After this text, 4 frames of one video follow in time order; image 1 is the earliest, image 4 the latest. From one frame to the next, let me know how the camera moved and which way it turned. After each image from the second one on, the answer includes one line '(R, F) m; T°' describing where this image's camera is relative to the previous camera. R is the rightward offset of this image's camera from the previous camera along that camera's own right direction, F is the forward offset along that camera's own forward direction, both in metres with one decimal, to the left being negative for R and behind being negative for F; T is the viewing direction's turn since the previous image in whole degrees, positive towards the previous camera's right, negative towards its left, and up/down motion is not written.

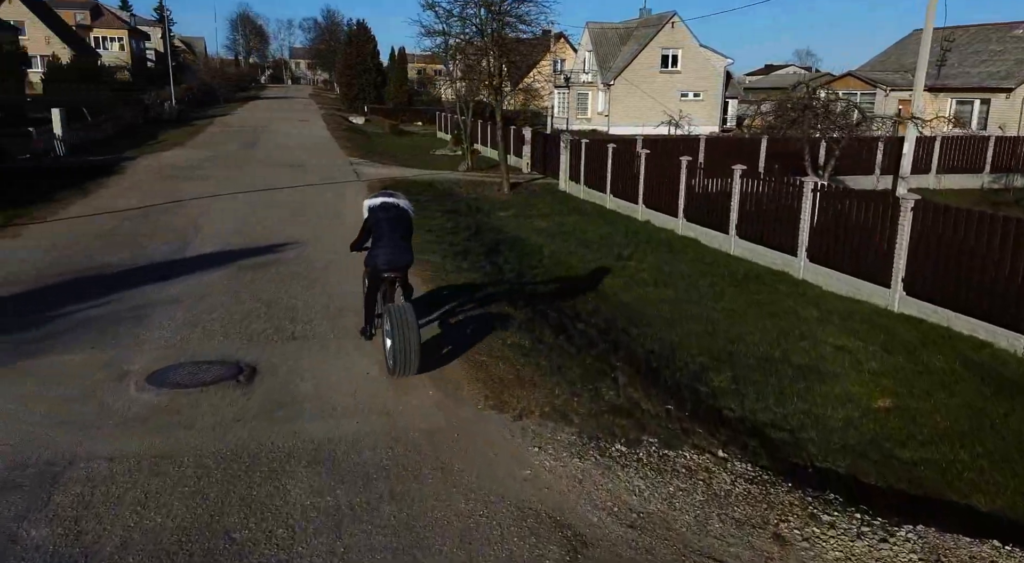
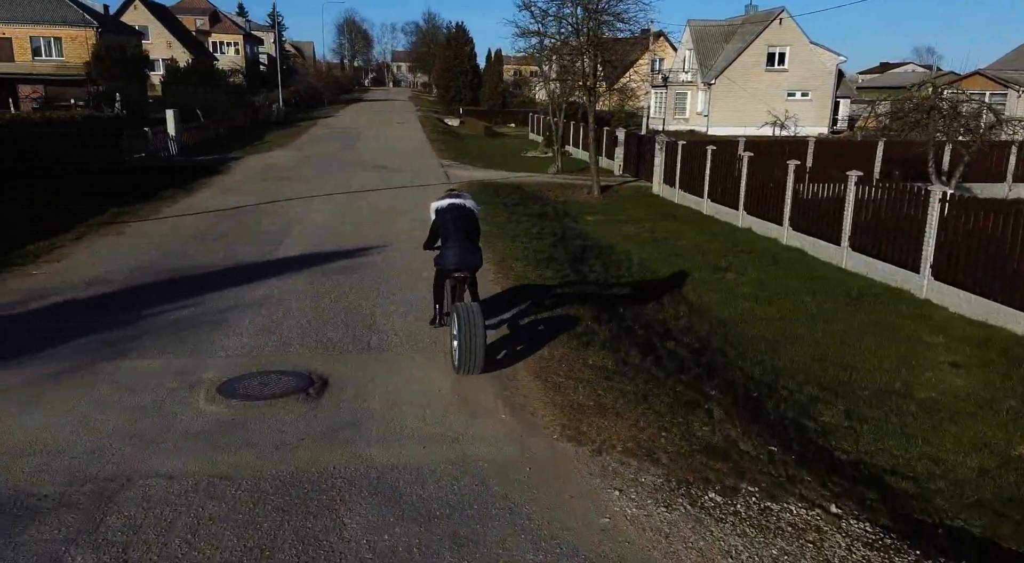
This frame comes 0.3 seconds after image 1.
(0.0, +0.4) m; -7°
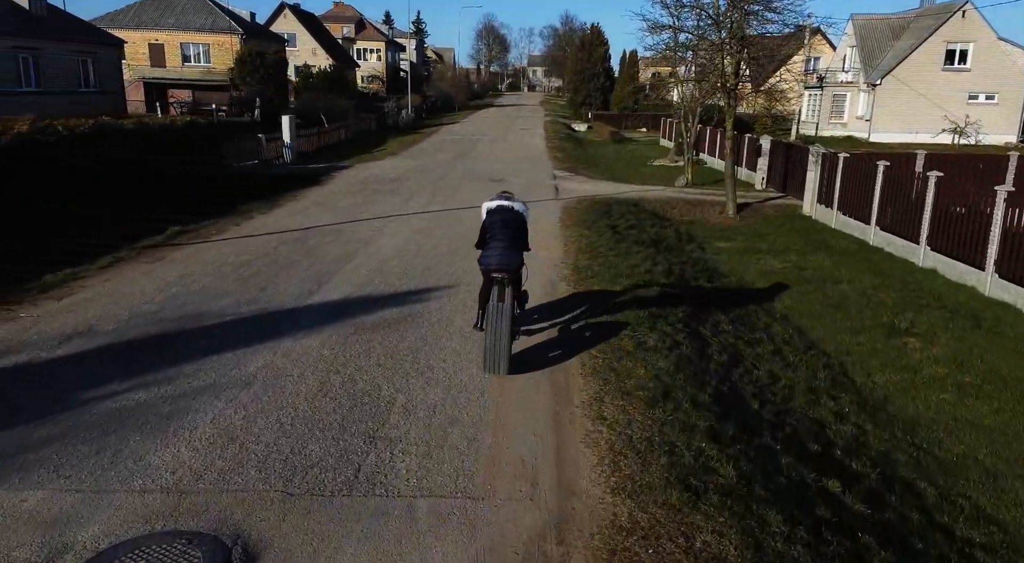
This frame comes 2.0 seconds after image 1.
(+0.3, +2.2) m; -10°
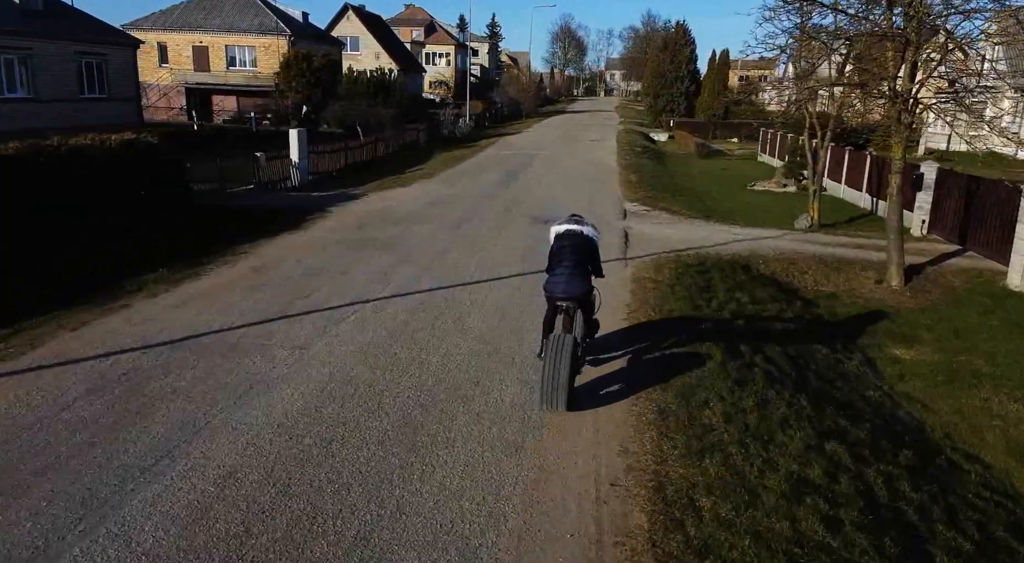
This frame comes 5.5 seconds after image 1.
(+0.4, +5.1) m; -6°
